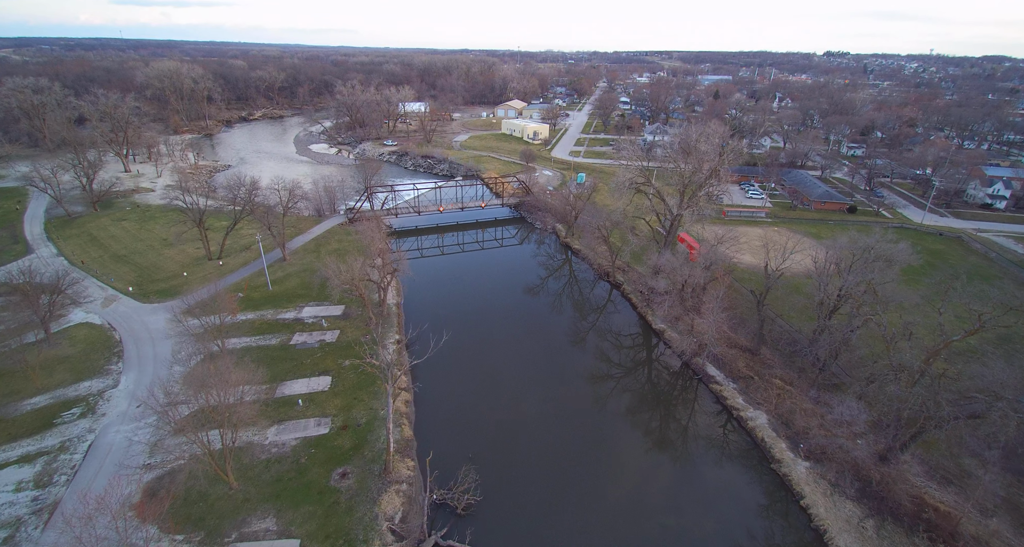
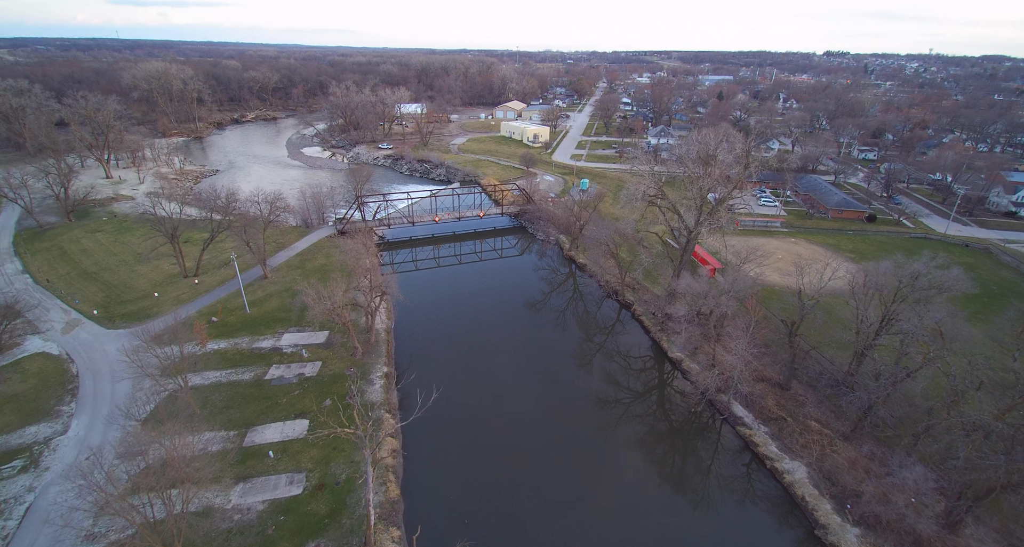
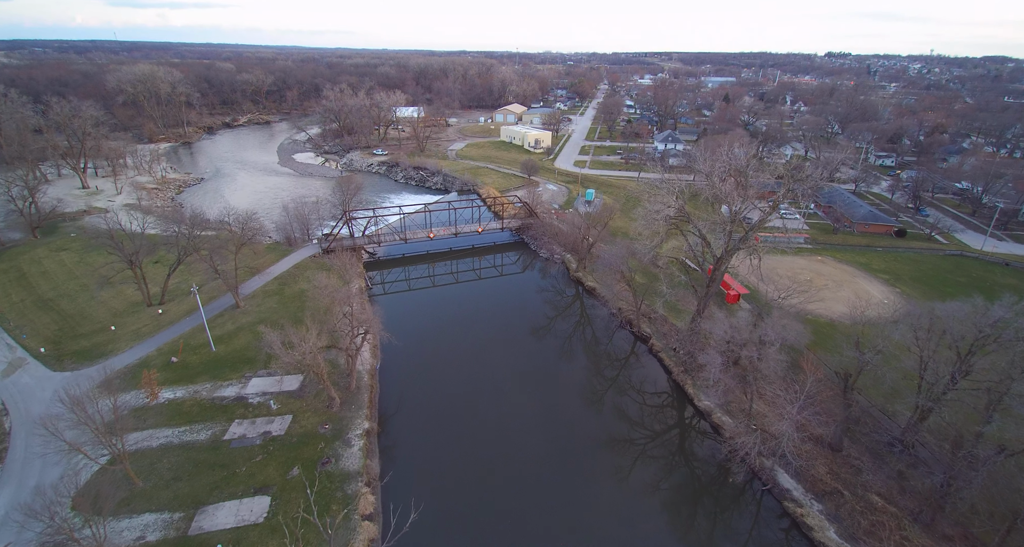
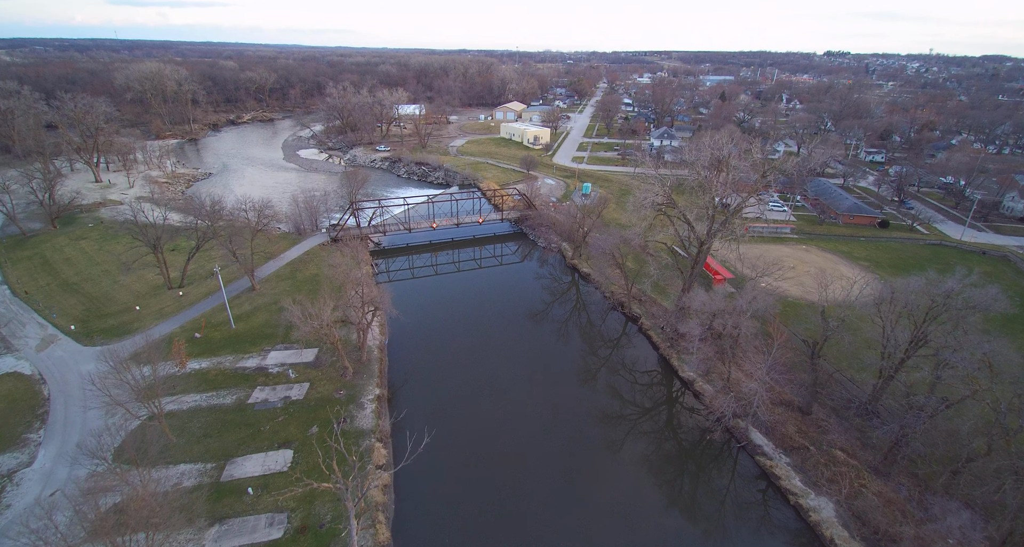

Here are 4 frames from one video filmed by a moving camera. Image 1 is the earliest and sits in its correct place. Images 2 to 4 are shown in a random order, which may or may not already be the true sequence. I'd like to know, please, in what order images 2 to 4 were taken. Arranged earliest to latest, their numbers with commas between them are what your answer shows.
2, 4, 3
